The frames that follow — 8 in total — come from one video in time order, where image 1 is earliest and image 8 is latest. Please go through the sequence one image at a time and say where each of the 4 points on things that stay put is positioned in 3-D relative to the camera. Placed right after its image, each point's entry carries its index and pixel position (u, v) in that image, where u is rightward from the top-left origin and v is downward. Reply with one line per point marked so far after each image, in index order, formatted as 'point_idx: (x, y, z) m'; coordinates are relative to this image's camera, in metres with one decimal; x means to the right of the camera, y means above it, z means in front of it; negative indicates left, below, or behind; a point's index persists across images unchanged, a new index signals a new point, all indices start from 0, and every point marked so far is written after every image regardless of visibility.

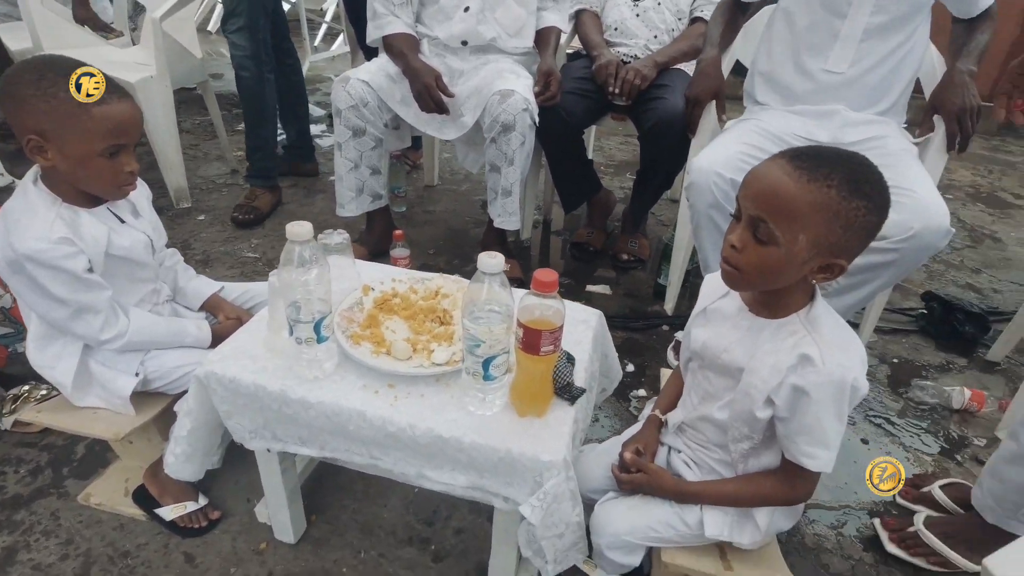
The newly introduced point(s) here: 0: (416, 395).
0: (-0.2, -0.2, +1.1) m
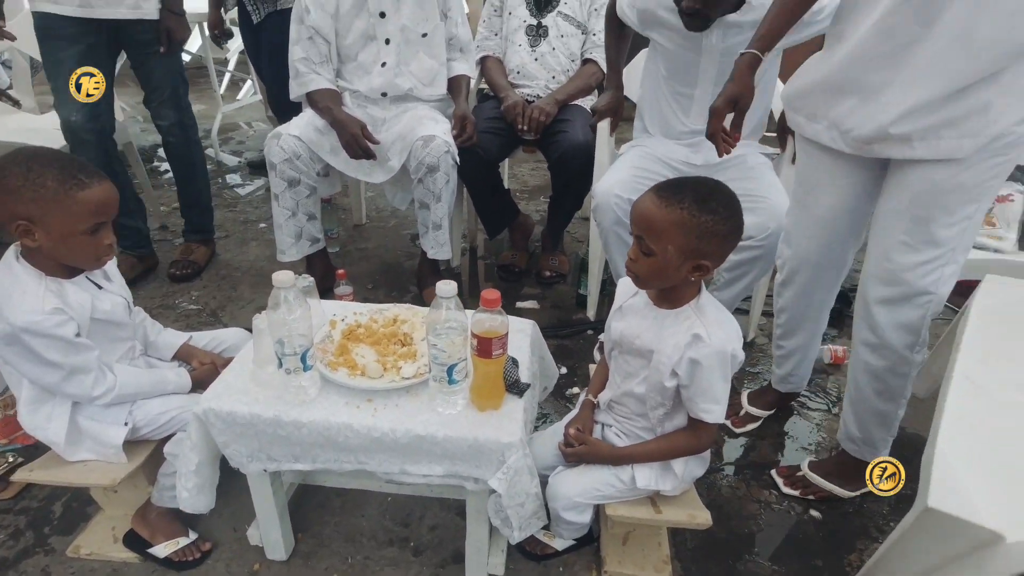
0: (-0.3, -0.3, +1.3) m
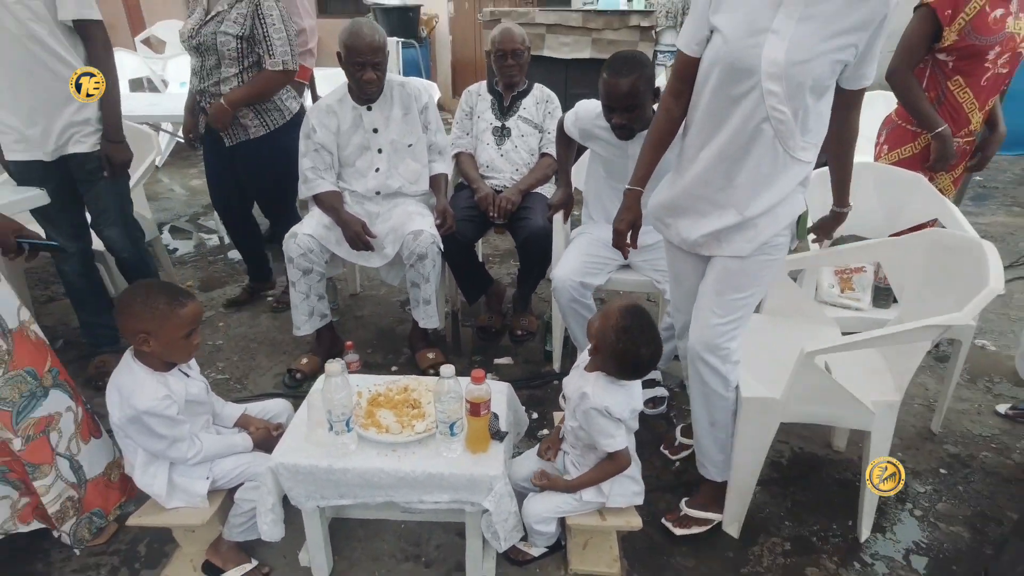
0: (-0.3, -0.5, +1.8) m
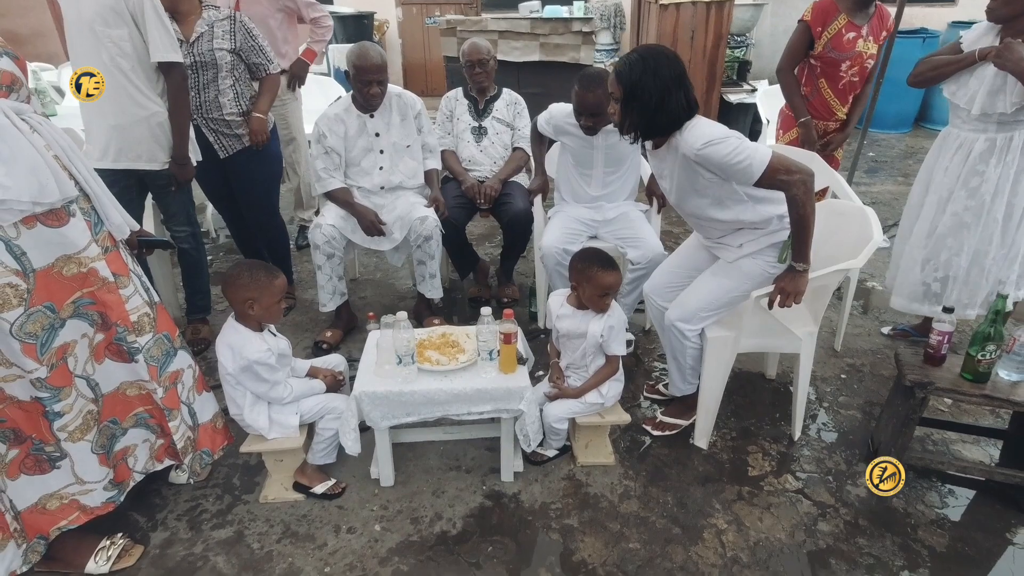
0: (-0.2, -0.4, +2.4) m
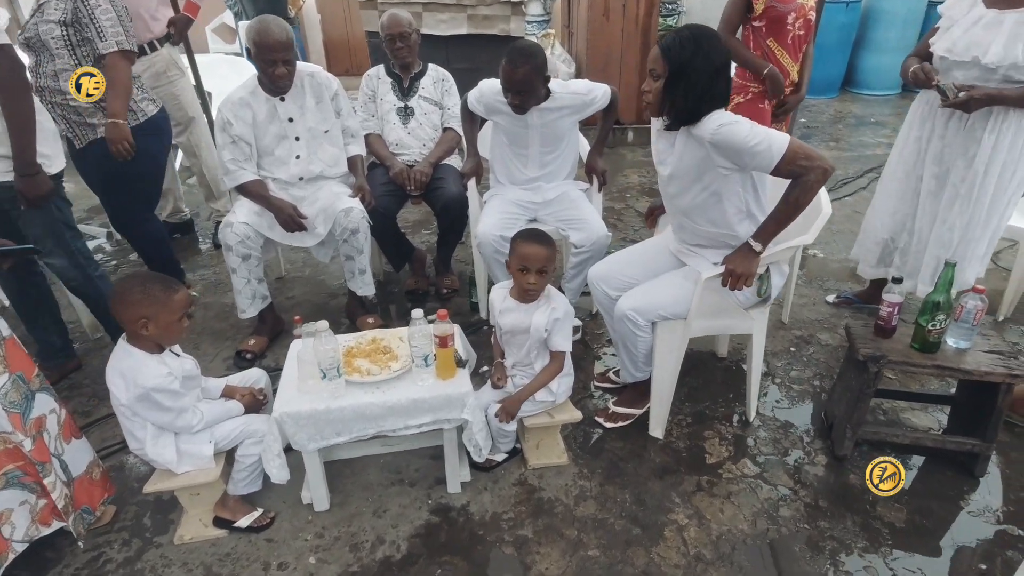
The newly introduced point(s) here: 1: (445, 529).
0: (-0.4, -0.4, +2.2) m
1: (-0.3, -0.9, +2.3) m
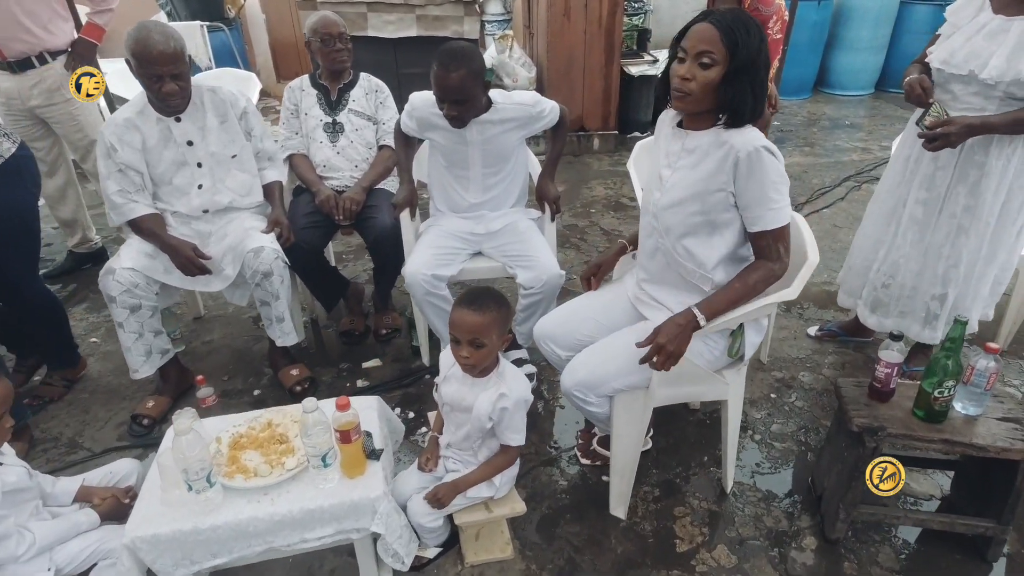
0: (-0.7, -0.6, +1.7) m
1: (-0.5, -1.2, +1.8) m
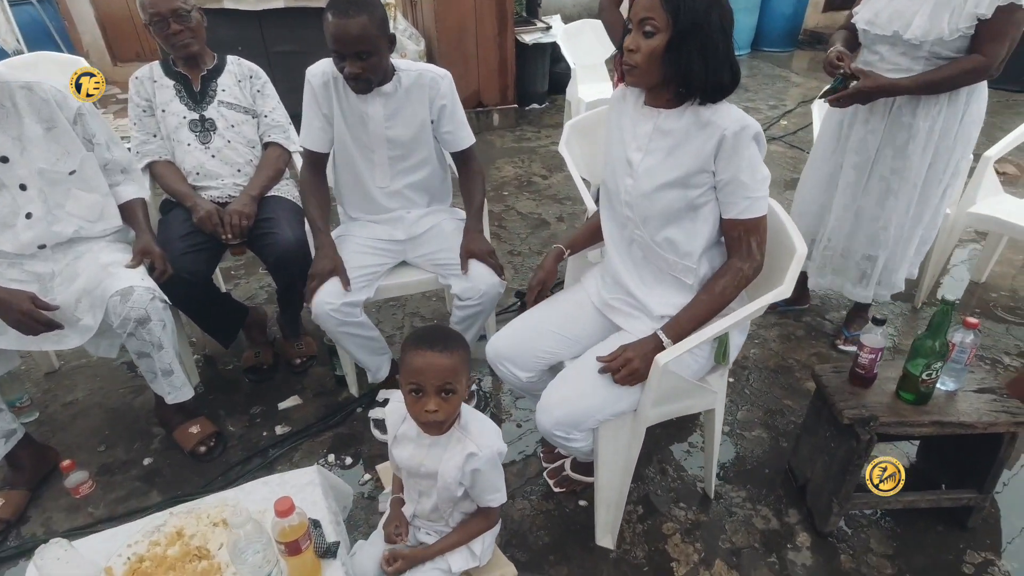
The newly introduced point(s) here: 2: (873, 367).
0: (-0.7, -0.8, +1.3) m
1: (-0.4, -1.3, +1.5) m
2: (+1.2, -0.3, +1.9) m
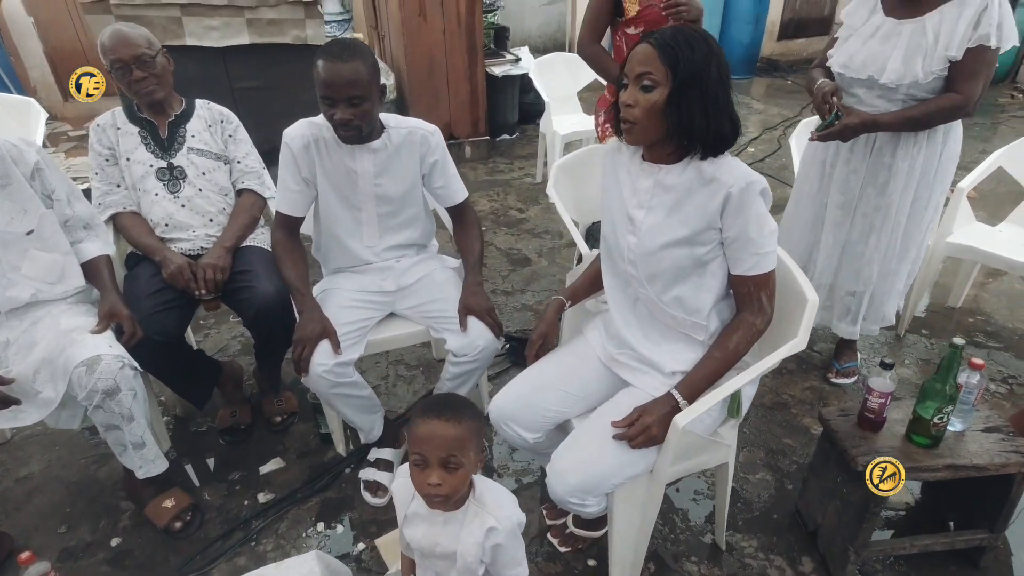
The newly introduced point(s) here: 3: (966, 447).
0: (-0.6, -0.9, +1.1) m
1: (-0.4, -1.5, +1.3) m
2: (+1.2, -0.4, +1.9) m
3: (+1.5, -0.5, +1.9) m
